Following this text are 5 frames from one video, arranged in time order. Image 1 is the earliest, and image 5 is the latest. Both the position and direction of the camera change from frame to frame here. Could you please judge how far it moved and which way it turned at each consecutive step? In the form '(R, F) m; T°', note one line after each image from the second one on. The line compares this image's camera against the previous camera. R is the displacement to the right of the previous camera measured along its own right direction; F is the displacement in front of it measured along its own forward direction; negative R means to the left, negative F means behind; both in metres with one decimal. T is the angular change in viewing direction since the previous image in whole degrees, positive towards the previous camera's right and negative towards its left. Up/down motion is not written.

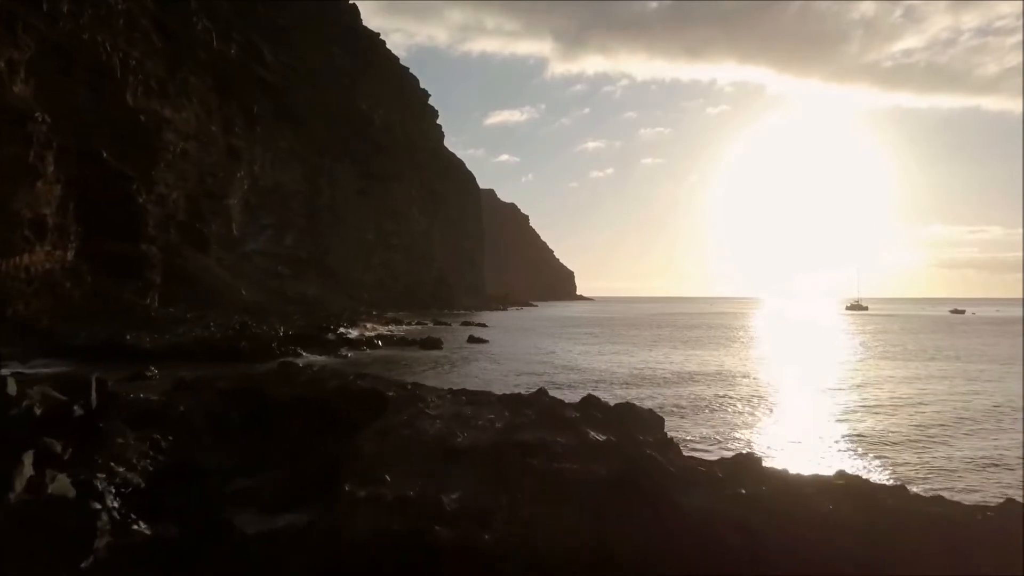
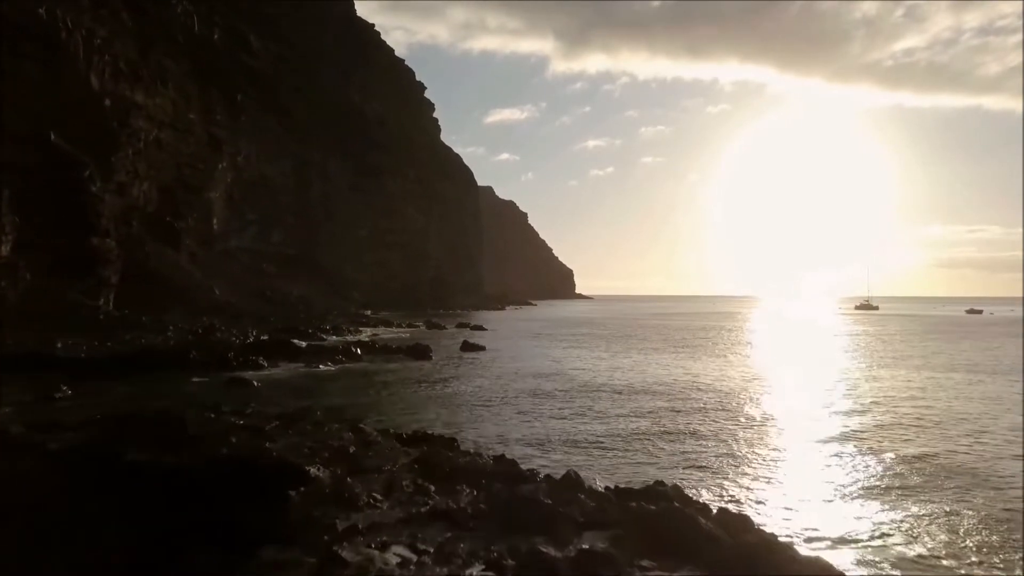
(0.0, +4.1) m; 0°
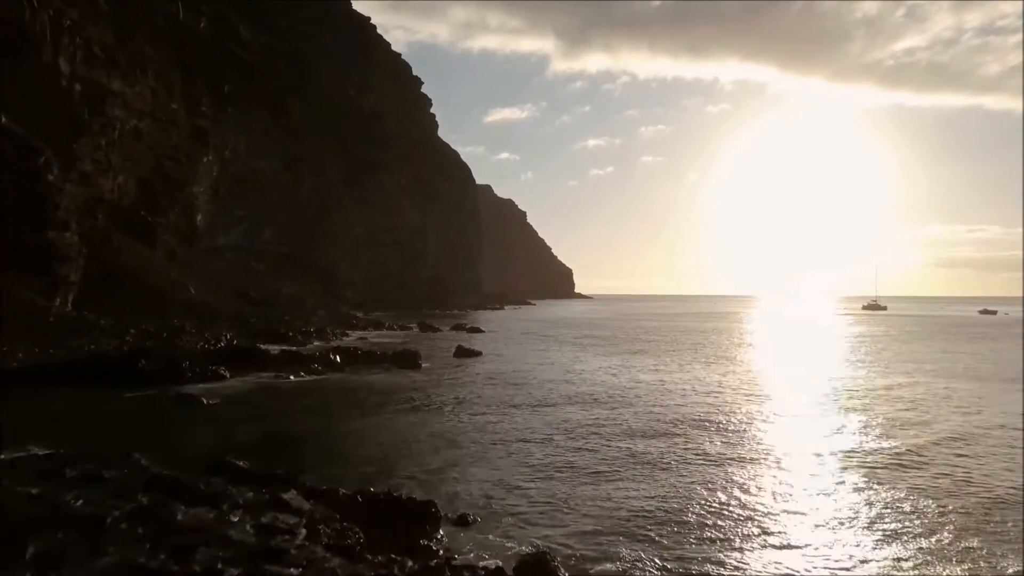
(0.0, +3.1) m; 0°
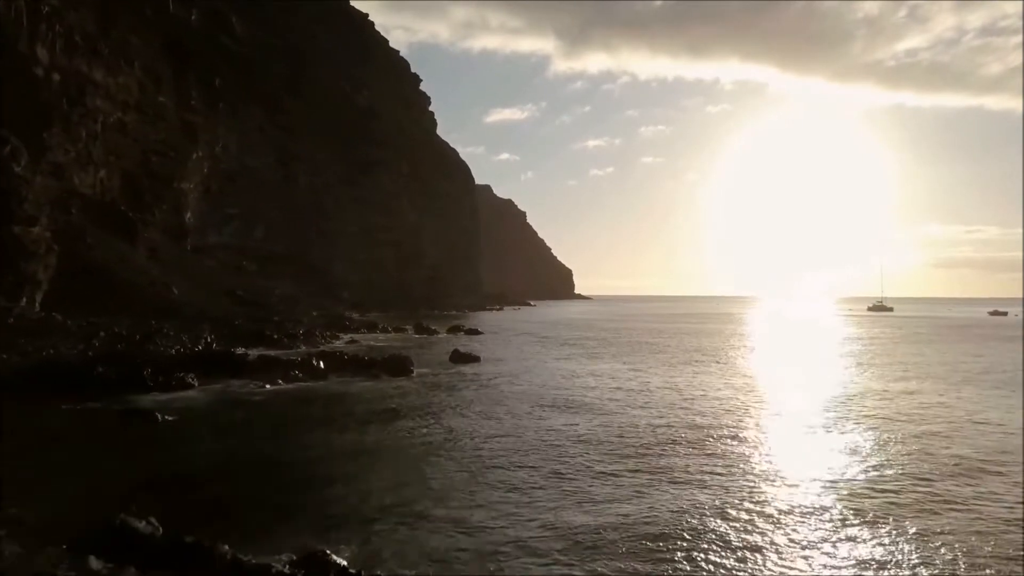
(0.0, +2.0) m; 0°
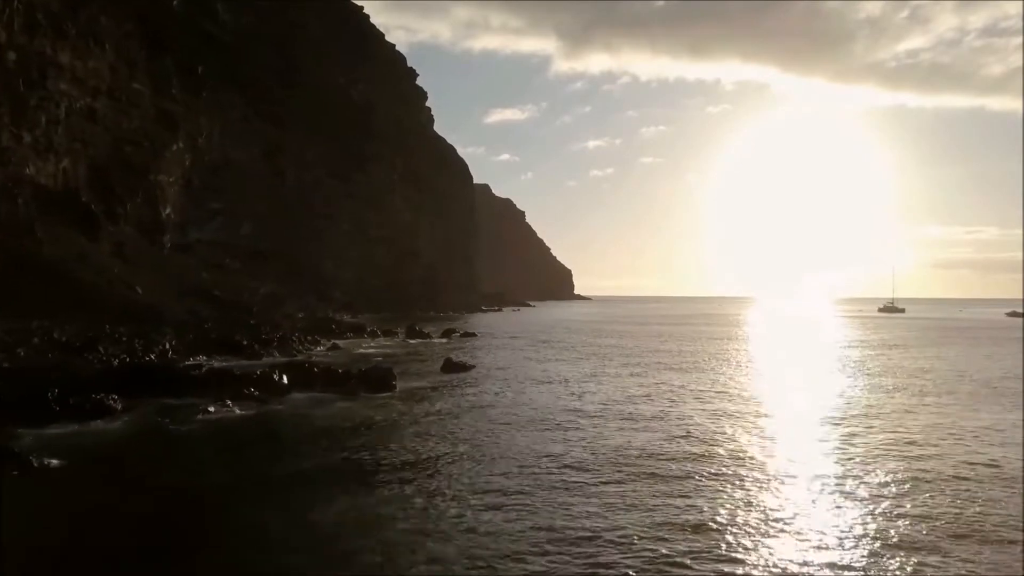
(0.0, +3.6) m; 0°
